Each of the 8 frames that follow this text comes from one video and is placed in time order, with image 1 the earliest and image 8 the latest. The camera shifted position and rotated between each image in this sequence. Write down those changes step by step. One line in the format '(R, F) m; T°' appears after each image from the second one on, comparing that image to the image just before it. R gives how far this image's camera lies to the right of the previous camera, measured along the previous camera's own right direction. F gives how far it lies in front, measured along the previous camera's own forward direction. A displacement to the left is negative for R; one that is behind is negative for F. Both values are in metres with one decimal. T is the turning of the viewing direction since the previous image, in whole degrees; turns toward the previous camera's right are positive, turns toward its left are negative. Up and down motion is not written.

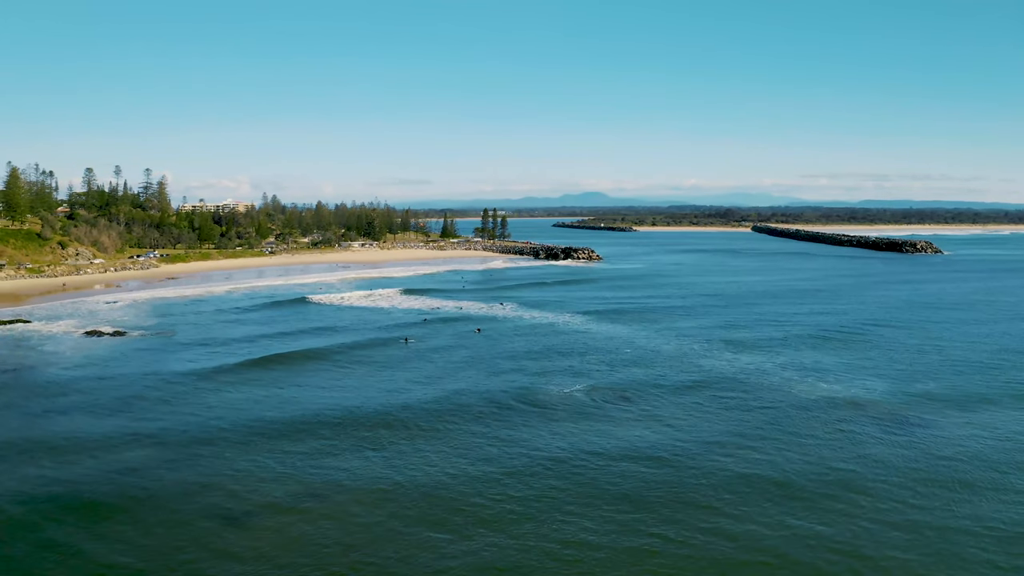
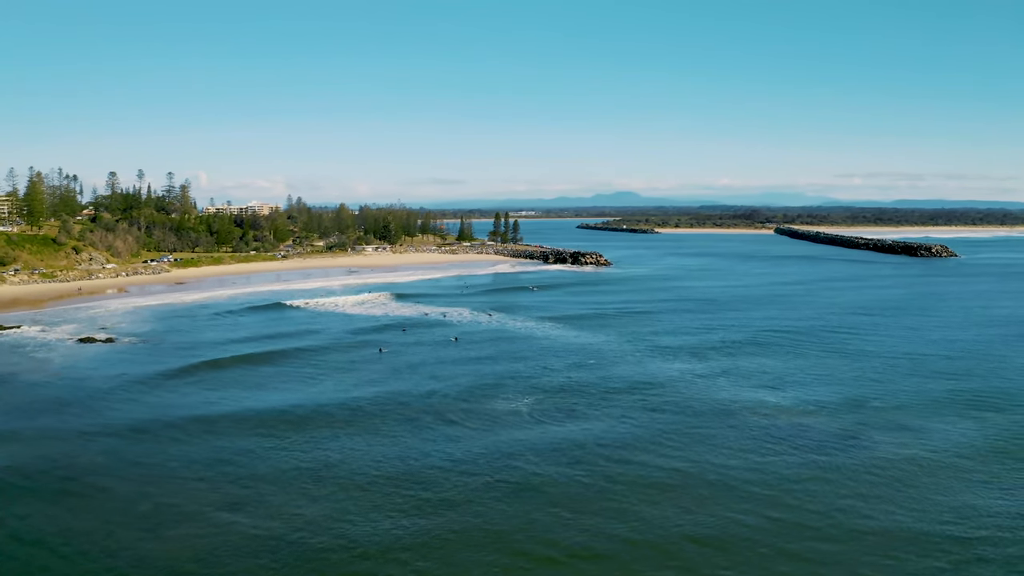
(+2.2, -0.8) m; -1°
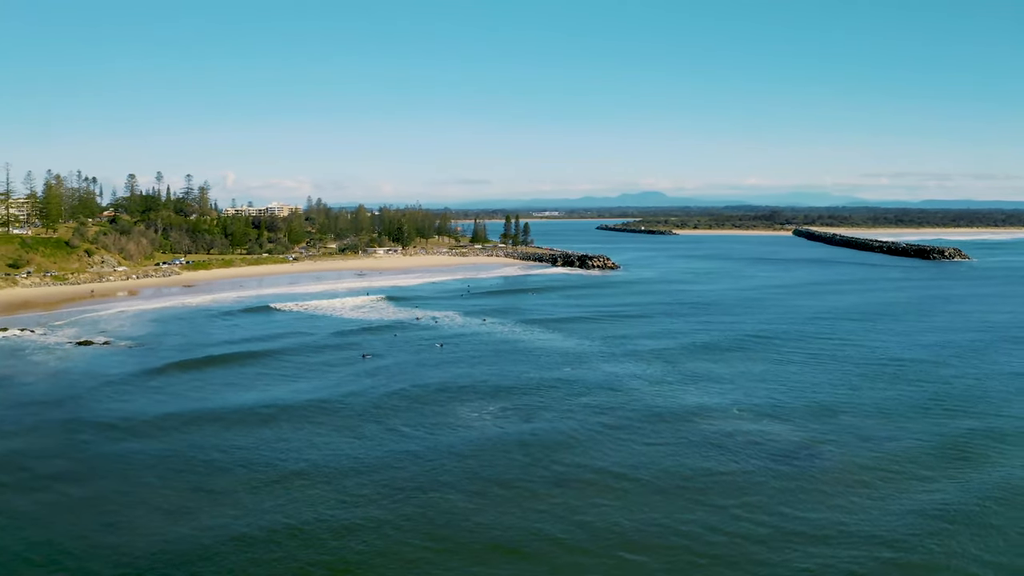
(+1.6, -0.6) m; -1°
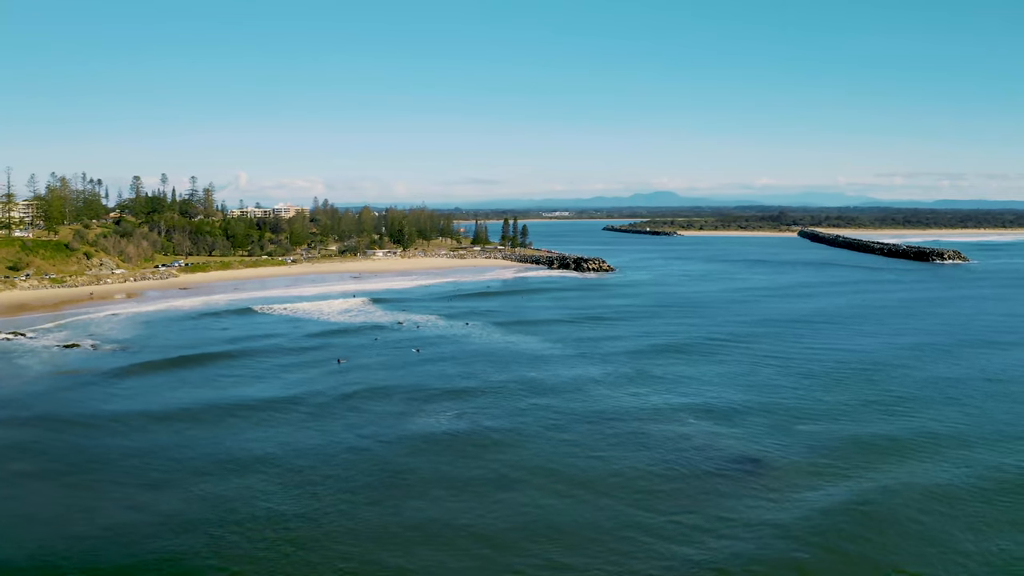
(+1.6, -0.8) m; 0°
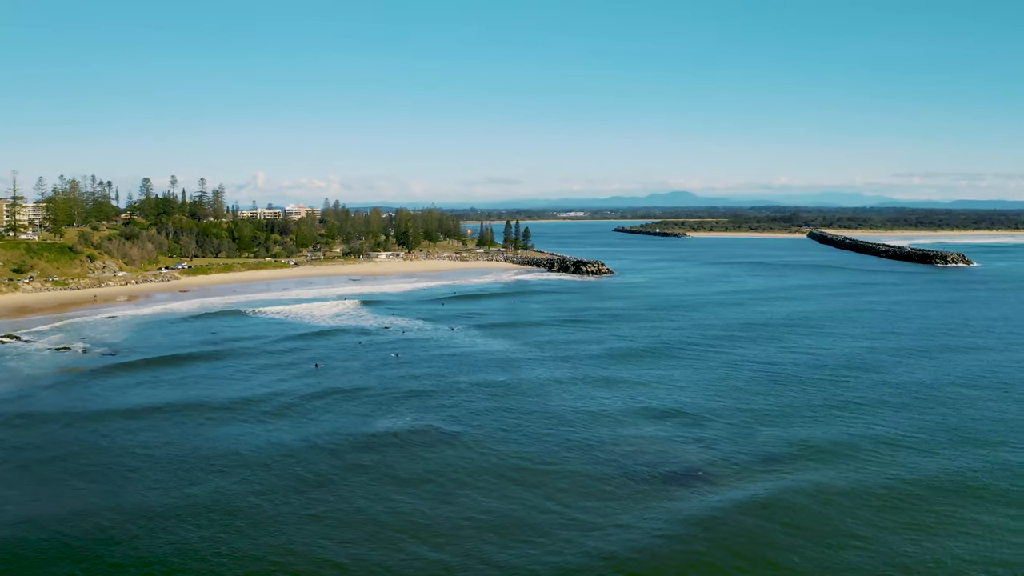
(+1.6, -0.7) m; -1°
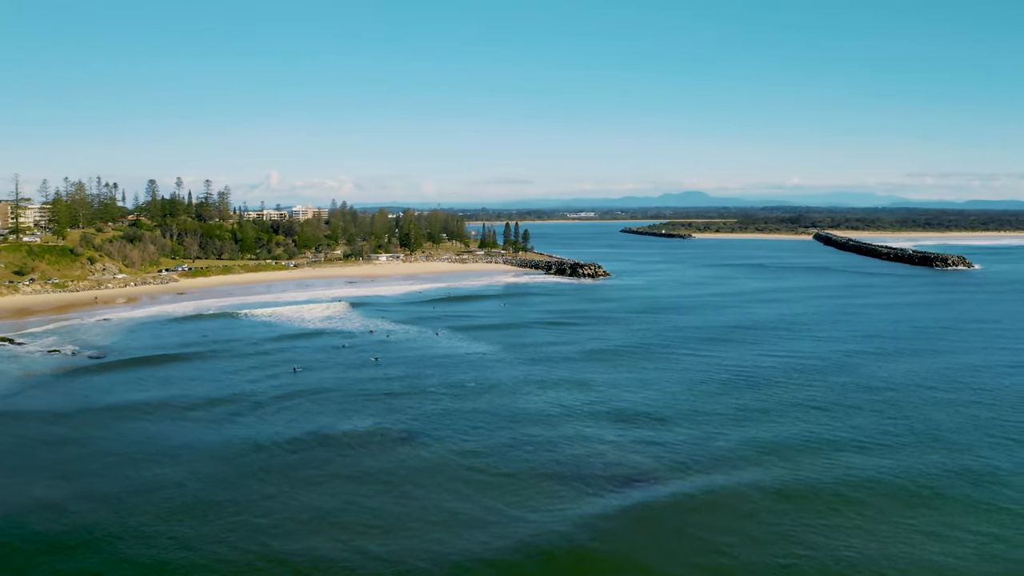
(+1.4, -0.7) m; 0°
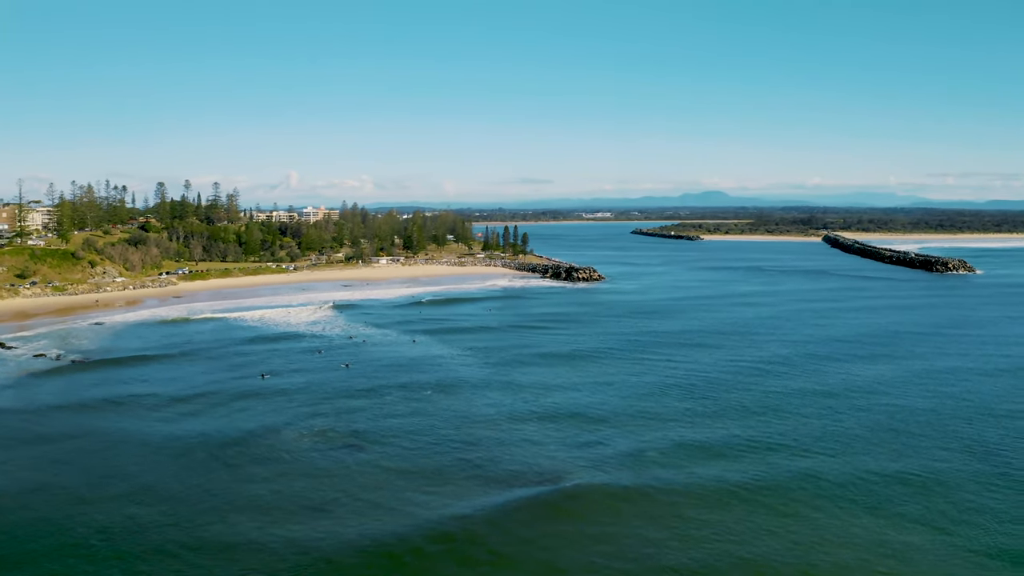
(+2.3, -1.3) m; -1°
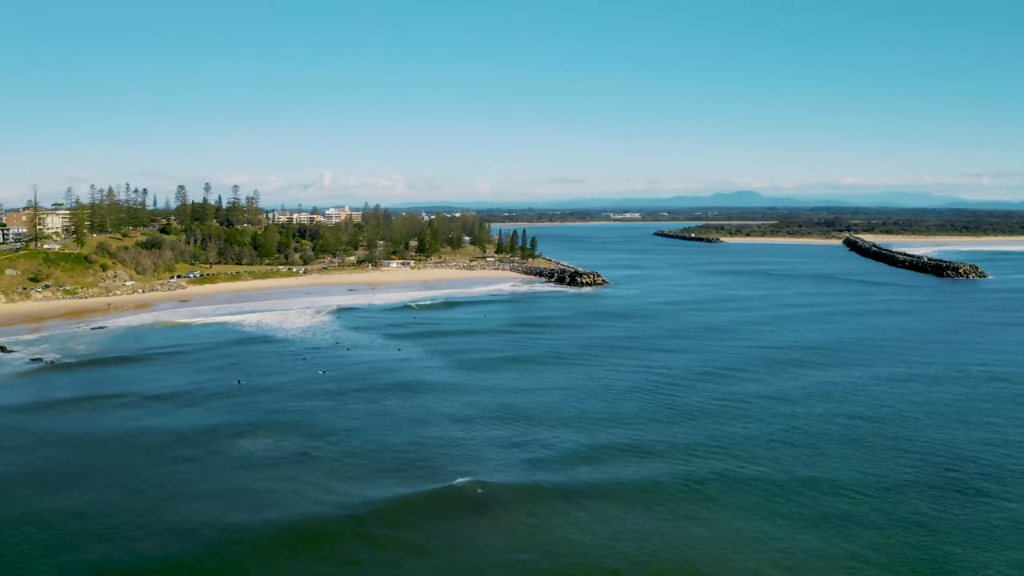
(+2.4, -1.0) m; -1°
